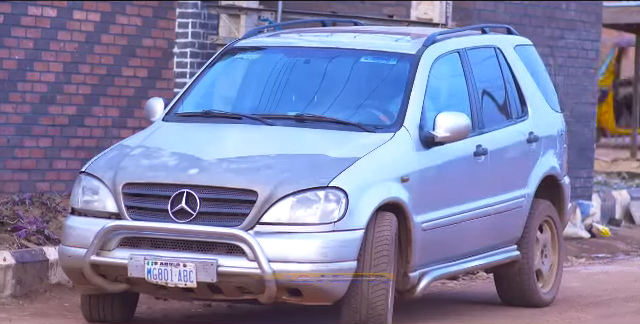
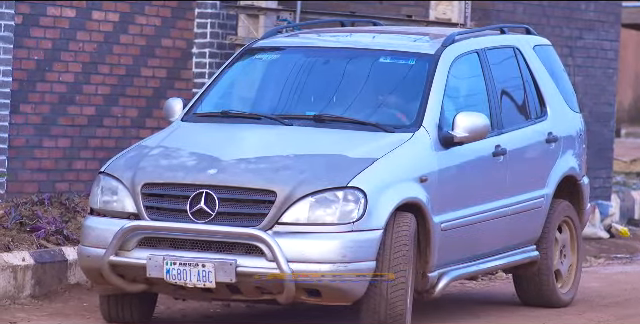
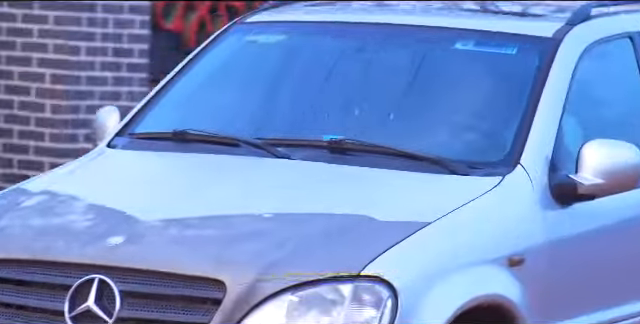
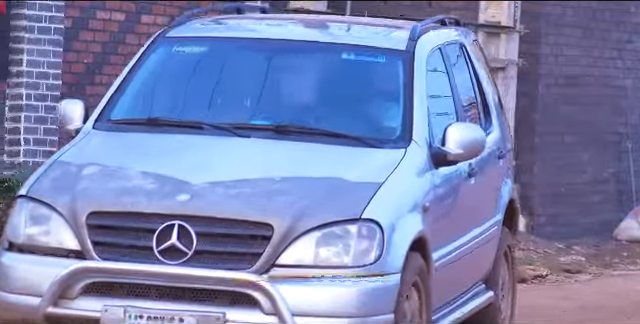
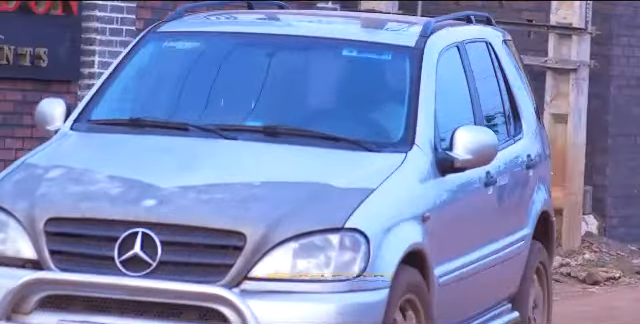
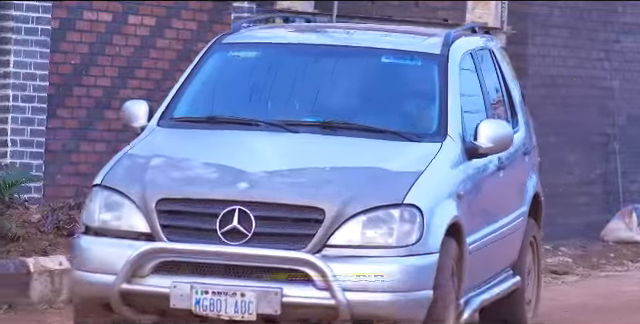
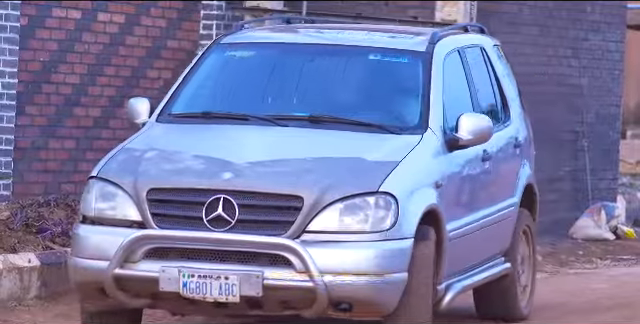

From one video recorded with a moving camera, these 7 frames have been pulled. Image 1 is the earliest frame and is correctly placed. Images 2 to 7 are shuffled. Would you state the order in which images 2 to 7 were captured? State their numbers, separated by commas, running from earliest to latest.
2, 7, 6, 4, 5, 3
